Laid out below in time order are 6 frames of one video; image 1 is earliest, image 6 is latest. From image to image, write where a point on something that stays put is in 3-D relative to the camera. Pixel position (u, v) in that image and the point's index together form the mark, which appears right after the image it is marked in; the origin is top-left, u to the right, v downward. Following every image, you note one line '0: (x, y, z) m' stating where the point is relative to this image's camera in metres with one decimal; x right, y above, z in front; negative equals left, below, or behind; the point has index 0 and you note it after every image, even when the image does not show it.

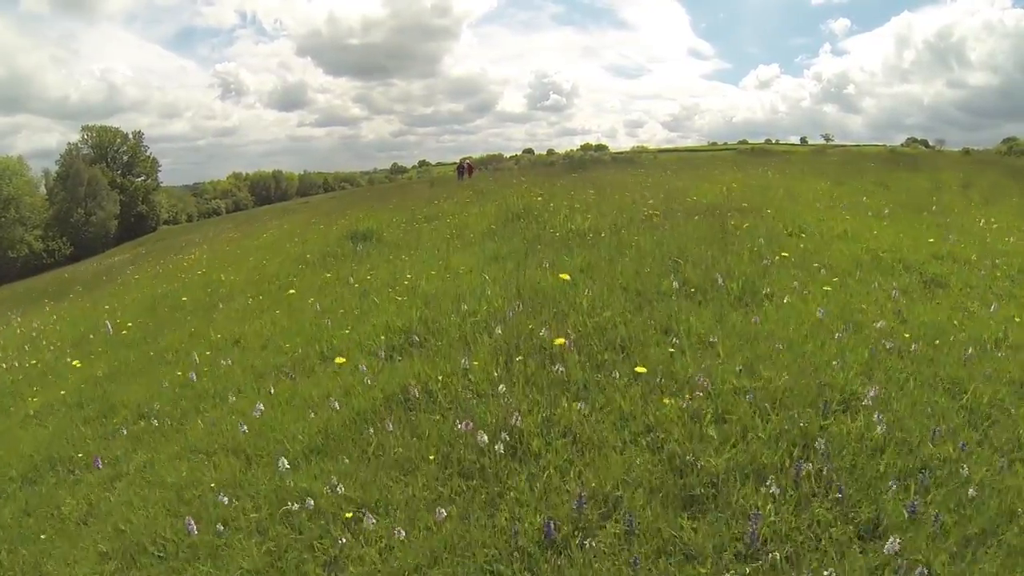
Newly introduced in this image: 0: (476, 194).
0: (-0.5, +1.5, +15.4) m
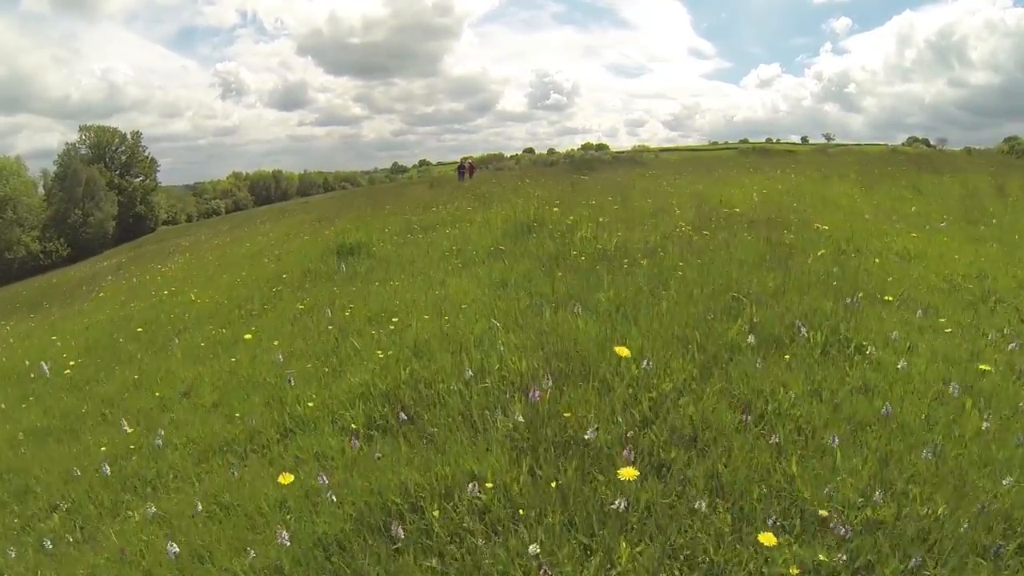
0: (-0.4, +1.4, +14.6) m
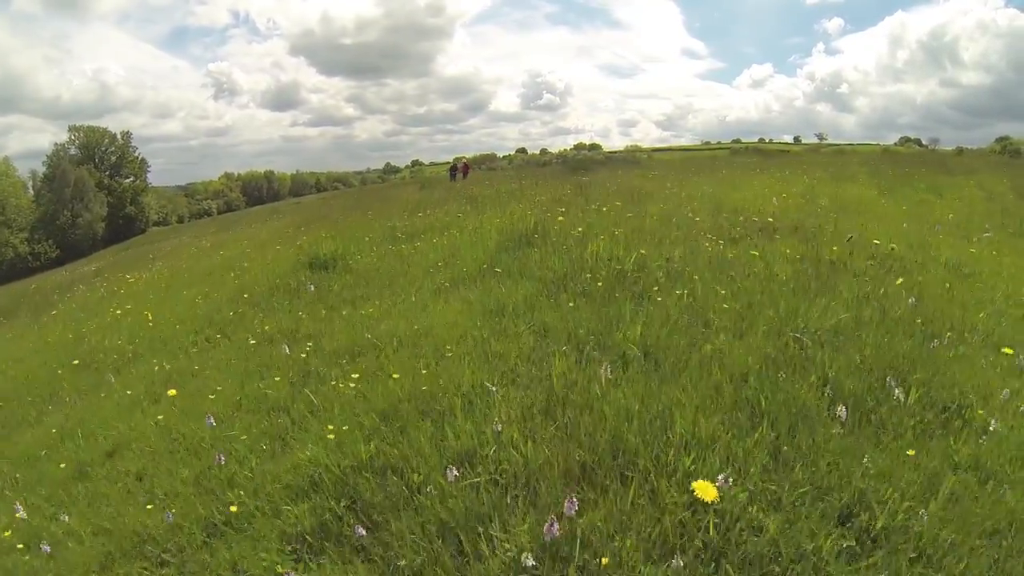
0: (-0.5, +1.3, +14.0) m
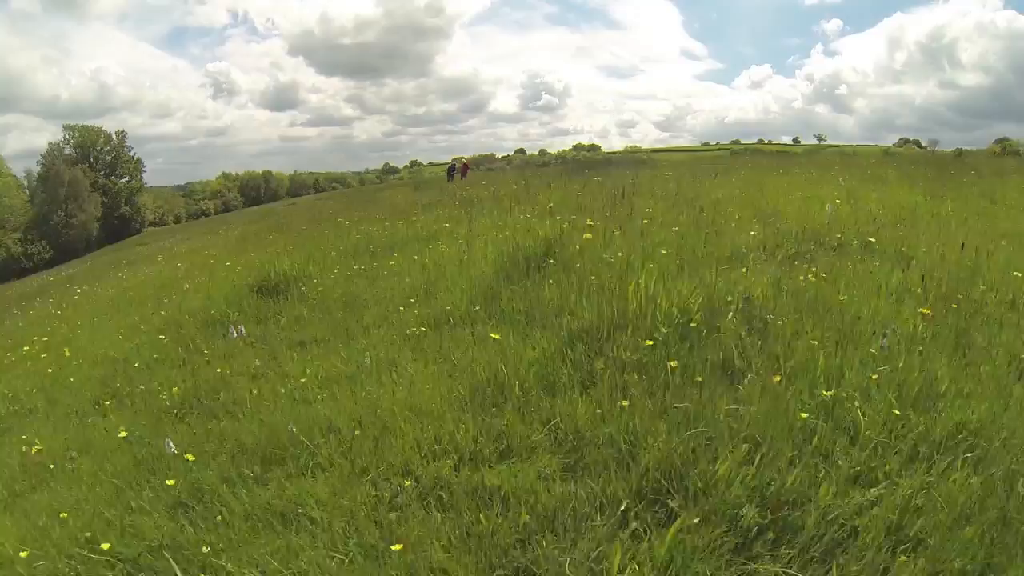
0: (-0.5, +1.2, +13.1) m
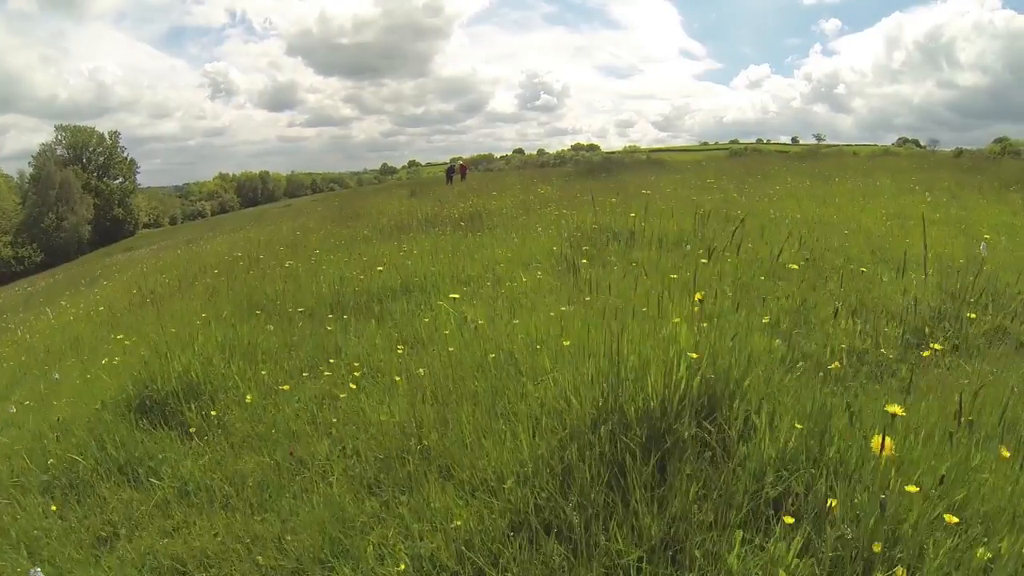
0: (-0.4, +0.9, +11.6) m
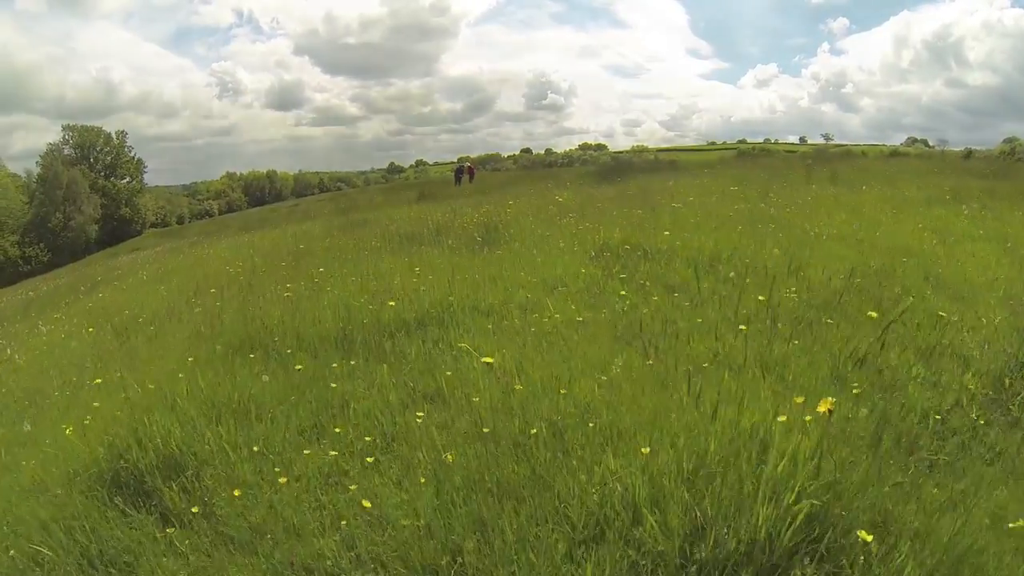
0: (-0.3, +0.8, +11.3) m
